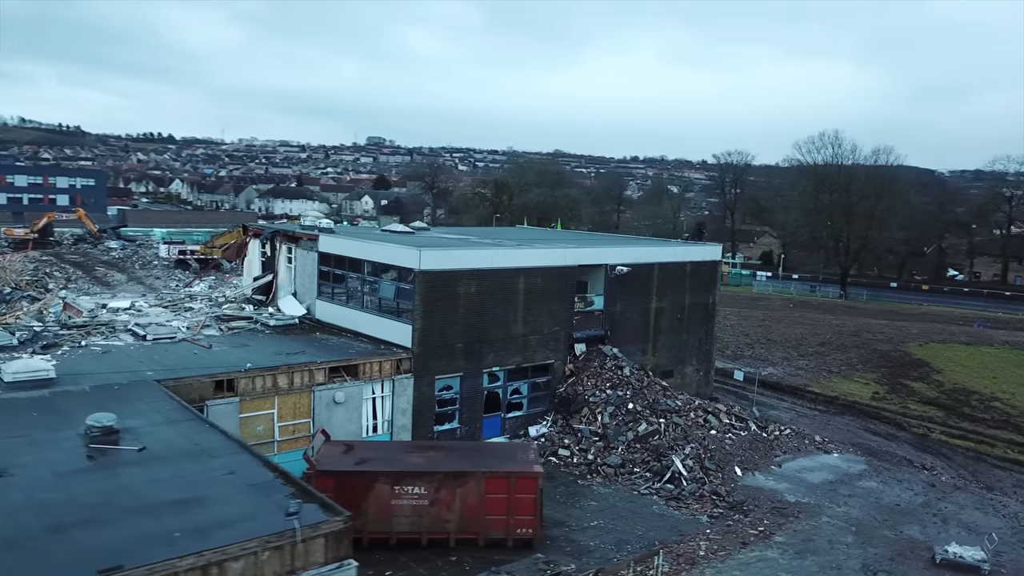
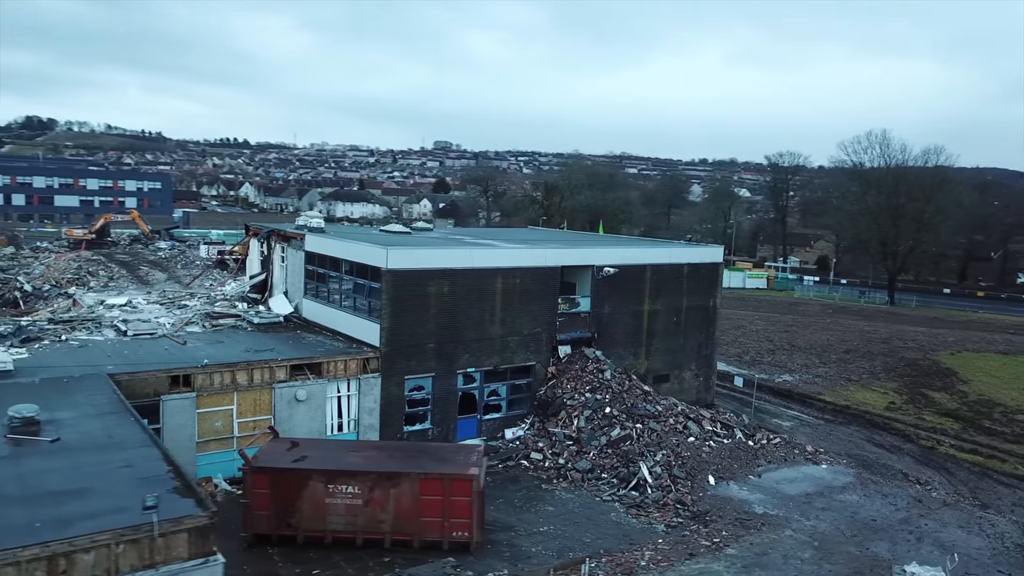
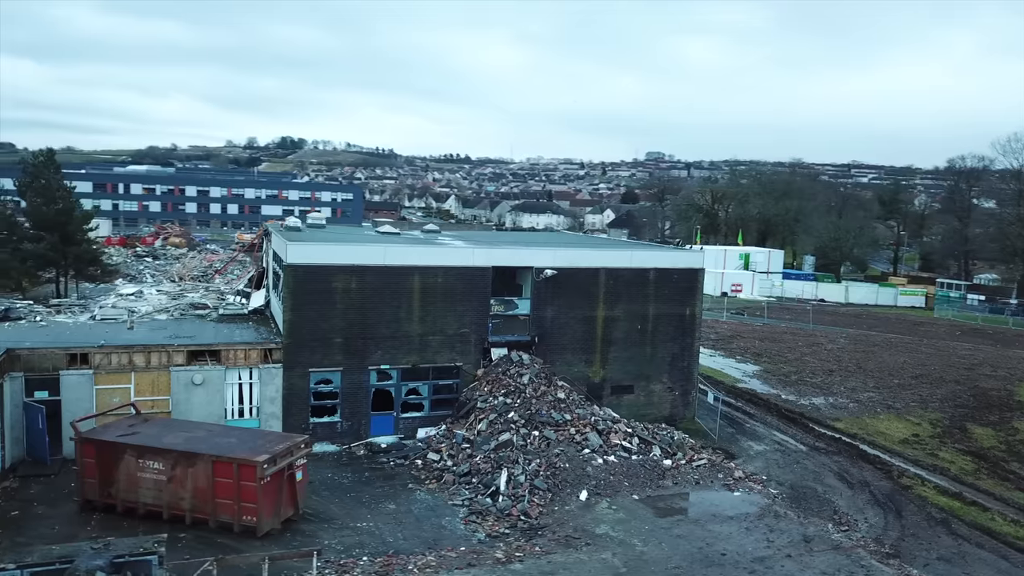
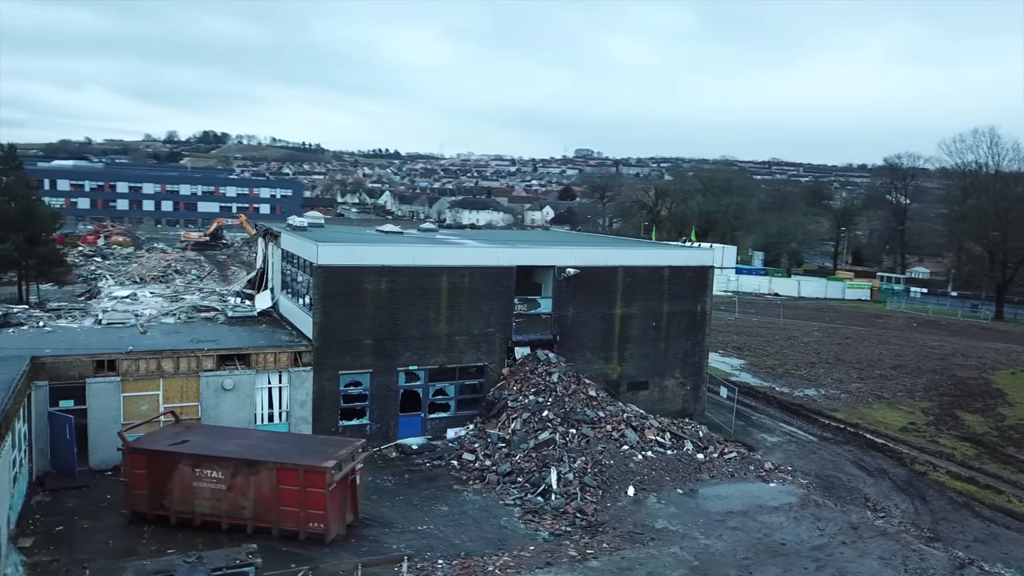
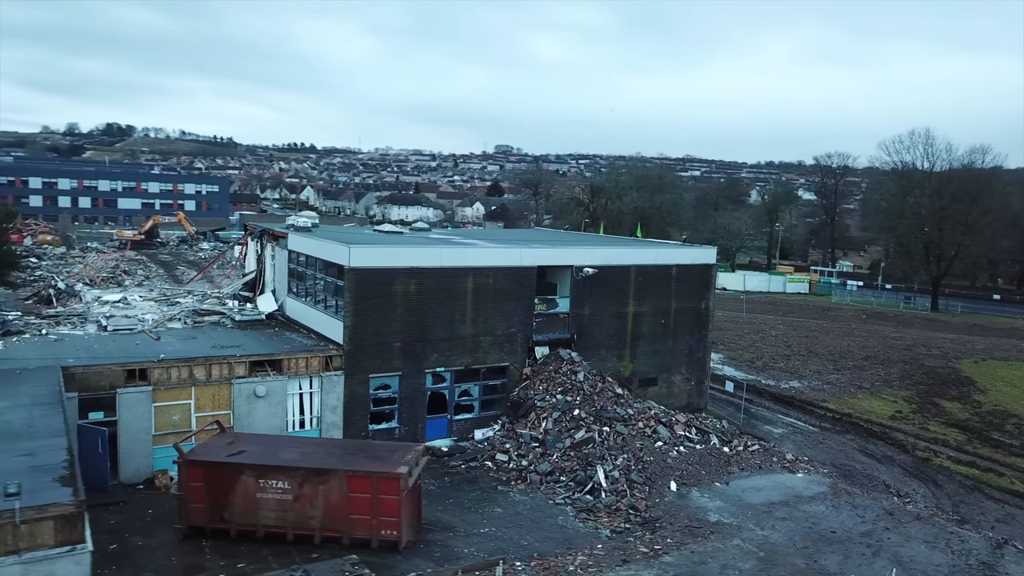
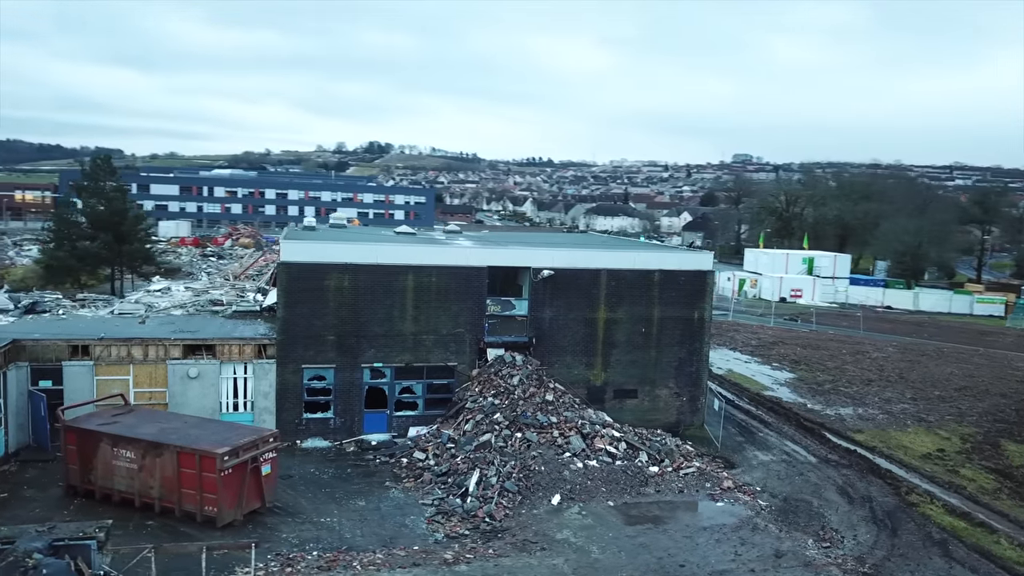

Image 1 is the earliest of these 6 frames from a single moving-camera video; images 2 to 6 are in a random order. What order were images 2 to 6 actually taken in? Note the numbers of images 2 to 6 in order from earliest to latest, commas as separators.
2, 5, 4, 3, 6
